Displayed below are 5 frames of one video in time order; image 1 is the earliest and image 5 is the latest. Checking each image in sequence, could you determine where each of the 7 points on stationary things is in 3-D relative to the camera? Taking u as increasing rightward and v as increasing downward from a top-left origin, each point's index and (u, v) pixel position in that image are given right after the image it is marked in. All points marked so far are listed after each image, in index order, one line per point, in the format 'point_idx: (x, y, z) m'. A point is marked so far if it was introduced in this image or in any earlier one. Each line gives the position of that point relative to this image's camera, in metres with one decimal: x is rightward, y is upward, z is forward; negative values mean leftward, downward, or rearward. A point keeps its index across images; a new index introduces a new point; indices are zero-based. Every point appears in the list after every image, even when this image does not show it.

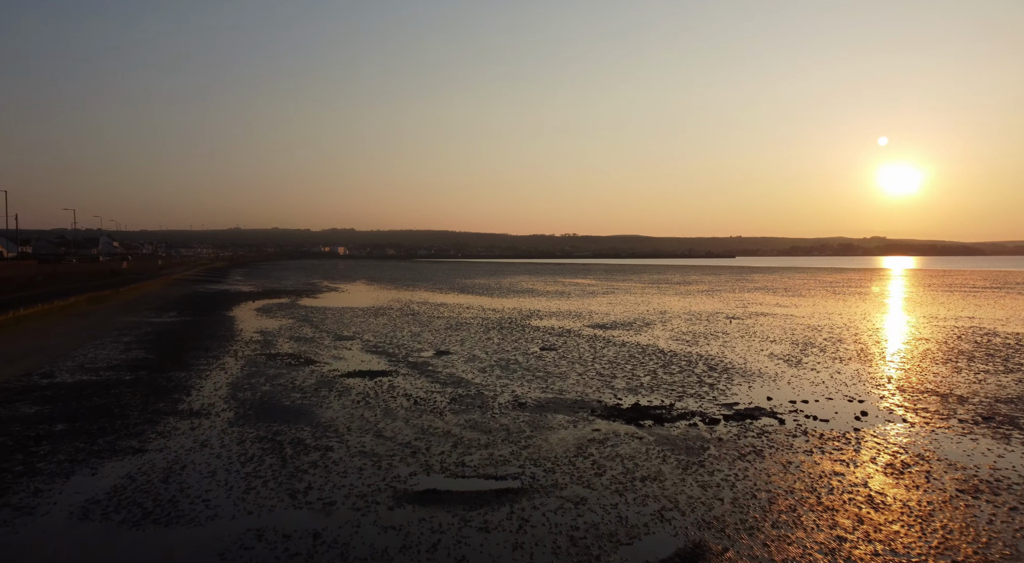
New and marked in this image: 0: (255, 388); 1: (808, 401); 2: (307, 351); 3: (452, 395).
0: (-5.4, -2.2, +14.2) m
1: (+5.6, -2.3, +12.8) m
2: (-6.1, -2.1, +20.0) m
3: (-1.2, -2.3, +13.5) m
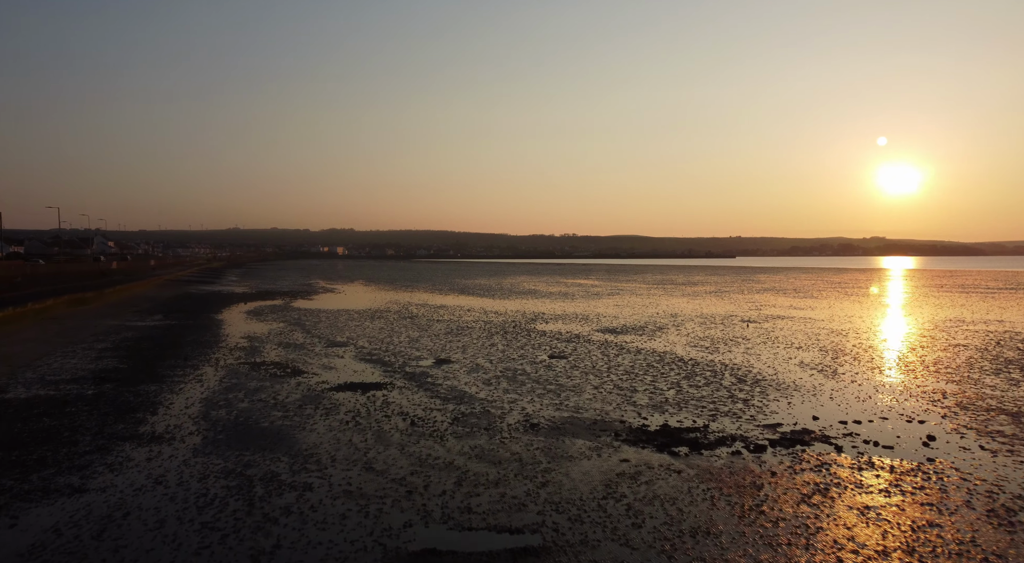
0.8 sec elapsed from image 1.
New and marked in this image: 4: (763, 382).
0: (-5.2, -2.3, +12.6) m
1: (+5.8, -2.3, +11.2) m
2: (-5.9, -2.1, +18.3) m
3: (-1.0, -2.3, +11.9) m
4: (+5.6, -2.2, +15.1) m
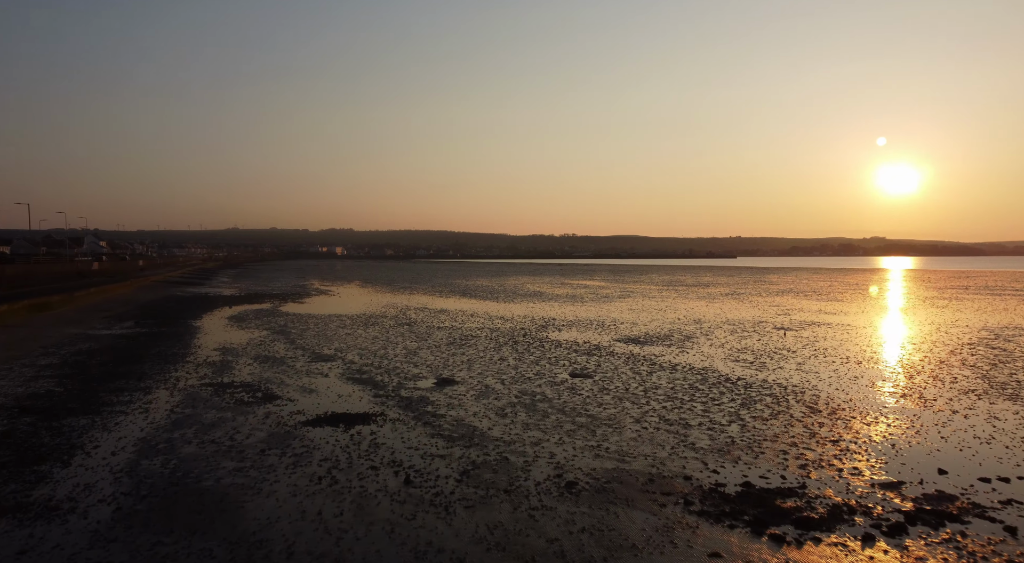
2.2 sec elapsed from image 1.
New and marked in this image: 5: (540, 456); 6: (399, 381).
0: (-4.9, -2.4, +9.7) m
1: (+6.2, -2.5, +8.4) m
2: (-5.5, -2.2, +15.5) m
3: (-0.7, -2.5, +9.1) m
4: (+6.0, -2.4, +12.2) m
5: (+0.4, -2.4, +9.5) m
6: (-2.6, -2.3, +15.5) m
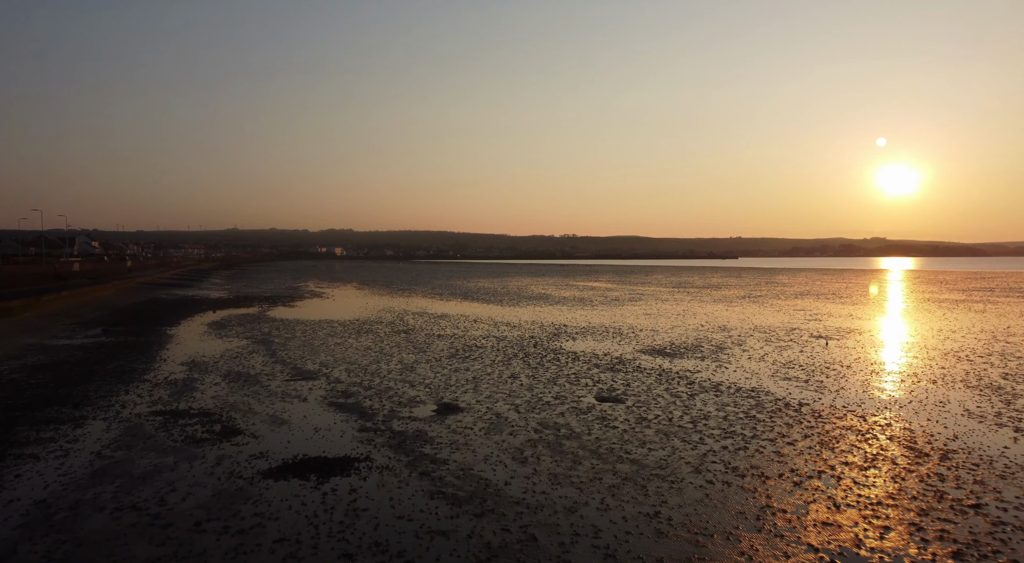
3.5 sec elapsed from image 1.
0: (-4.6, -2.5, +7.1) m
1: (+6.5, -2.6, +5.7) m
2: (-5.2, -2.3, +12.8) m
3: (-0.4, -2.6, +6.4) m
4: (+6.3, -2.5, +9.6) m
5: (+0.7, -2.5, +6.9) m
6: (-2.3, -2.4, +12.9) m
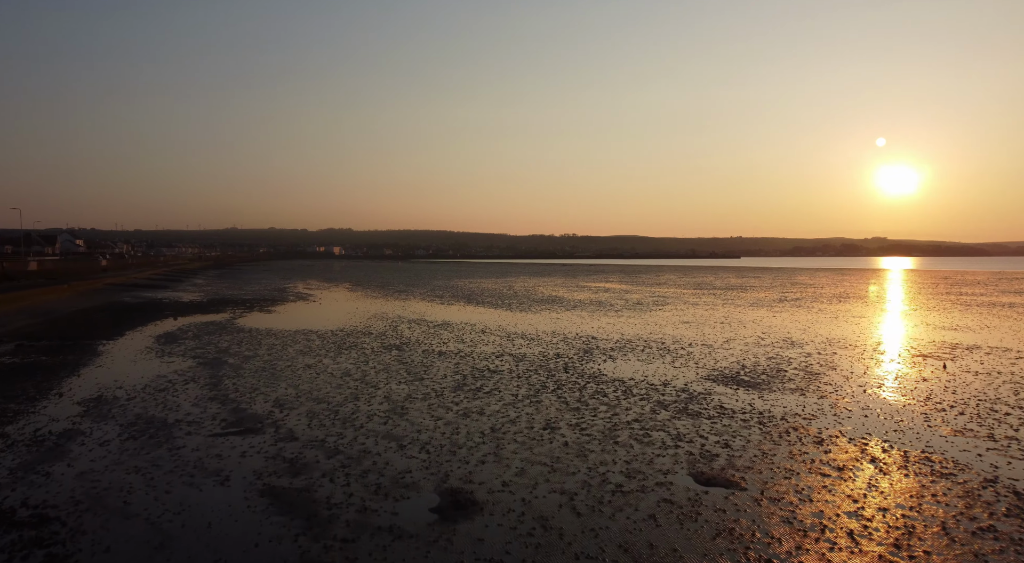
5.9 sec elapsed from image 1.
0: (-4.0, -2.6, +2.0) m
1: (+7.1, -2.7, +0.6) m
2: (-4.7, -2.4, +7.7) m
3: (+0.2, -2.7, +1.3) m
4: (+6.9, -2.6, +4.5) m
5: (+1.3, -2.7, +1.7) m
6: (-1.7, -2.5, +7.8) m
